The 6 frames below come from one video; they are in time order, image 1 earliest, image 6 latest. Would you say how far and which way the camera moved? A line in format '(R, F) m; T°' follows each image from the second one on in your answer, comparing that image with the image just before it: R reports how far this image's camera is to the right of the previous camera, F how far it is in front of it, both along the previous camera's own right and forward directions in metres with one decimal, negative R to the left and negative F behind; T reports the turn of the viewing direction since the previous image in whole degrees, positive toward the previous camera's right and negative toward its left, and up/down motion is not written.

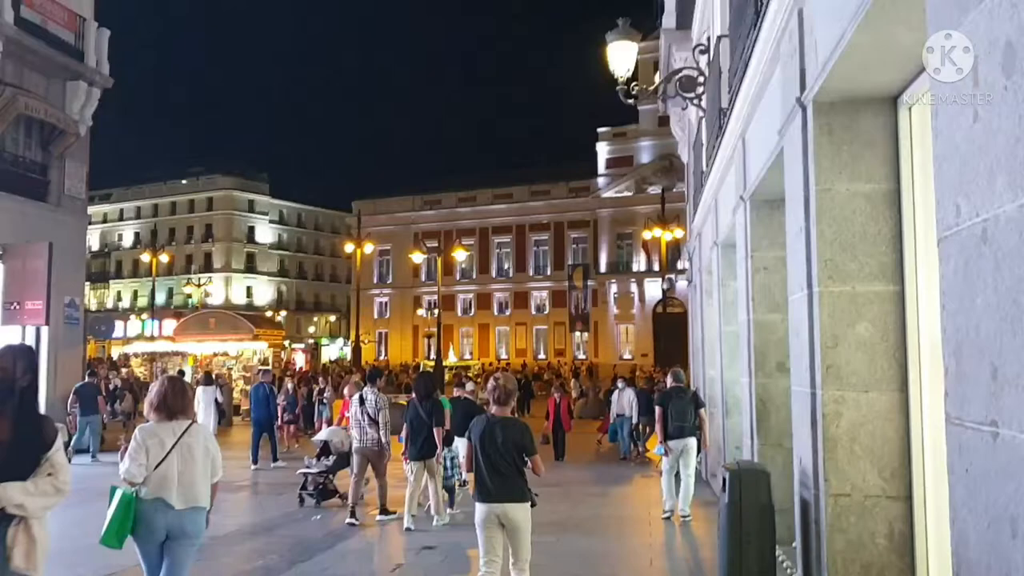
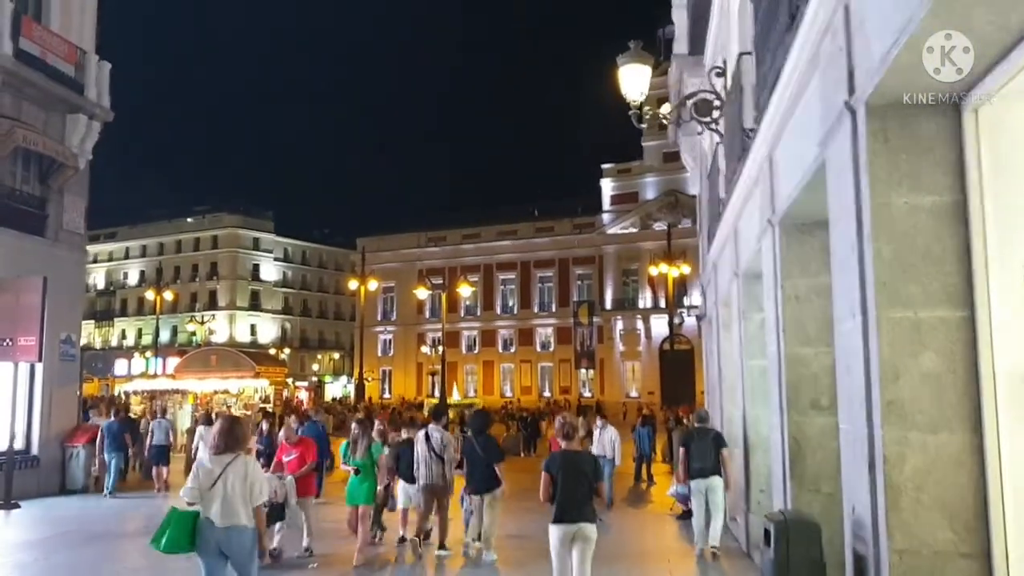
(-0.1, +0.6) m; 0°
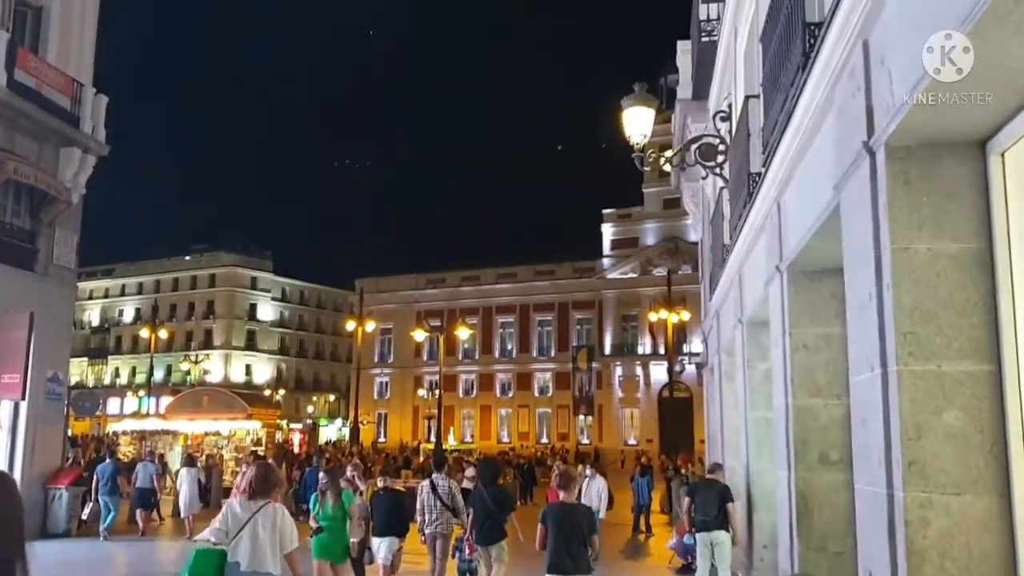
(0.0, +0.3) m; 0°
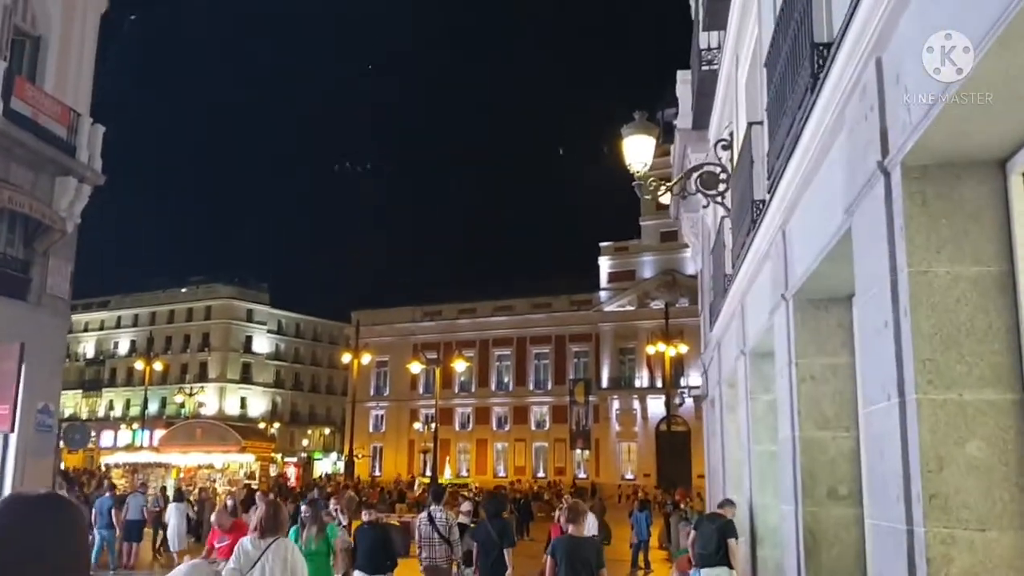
(0.0, +0.2) m; 0°
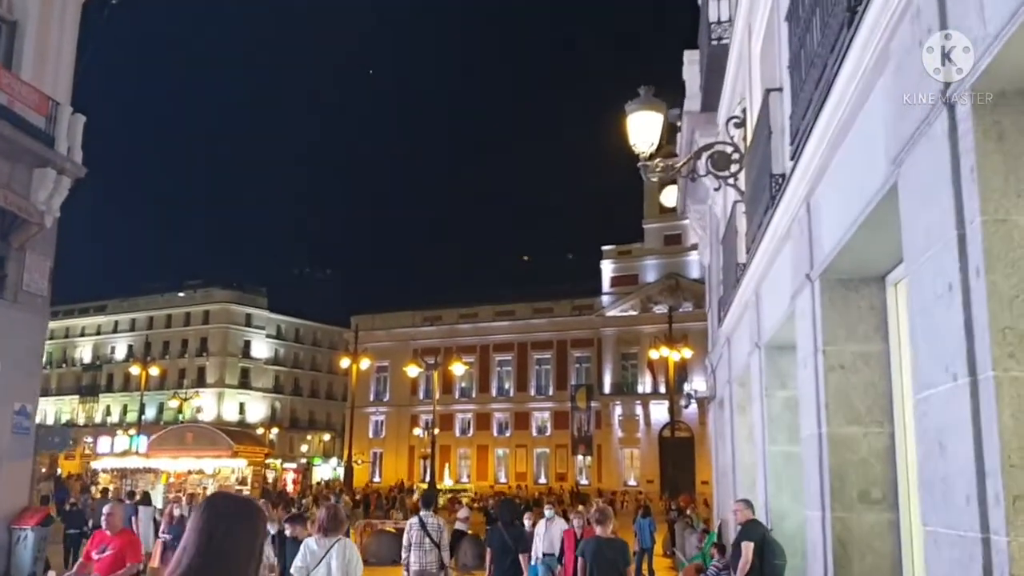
(+0.1, +0.8) m; 0°
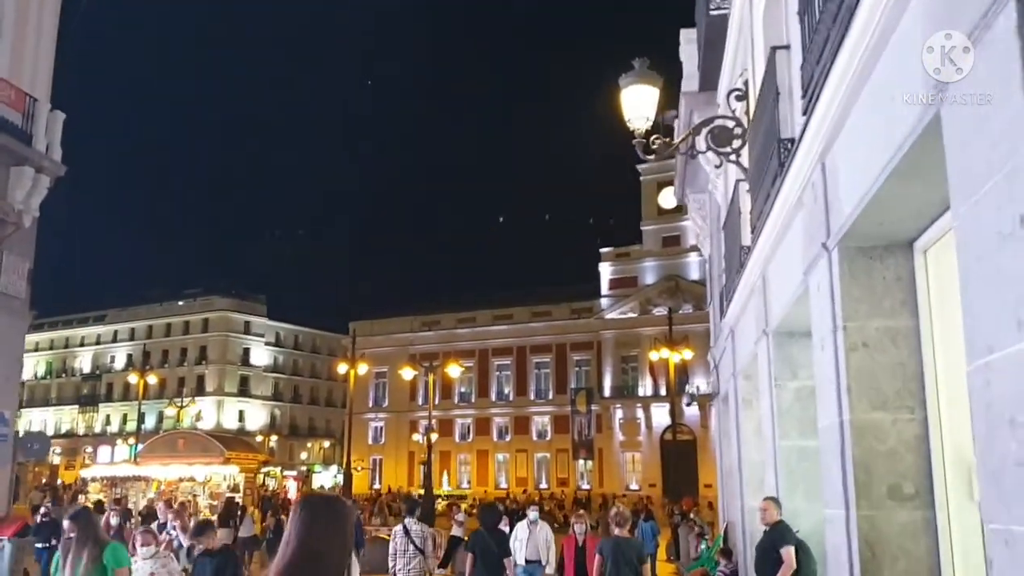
(+0.1, +0.8) m; 0°
